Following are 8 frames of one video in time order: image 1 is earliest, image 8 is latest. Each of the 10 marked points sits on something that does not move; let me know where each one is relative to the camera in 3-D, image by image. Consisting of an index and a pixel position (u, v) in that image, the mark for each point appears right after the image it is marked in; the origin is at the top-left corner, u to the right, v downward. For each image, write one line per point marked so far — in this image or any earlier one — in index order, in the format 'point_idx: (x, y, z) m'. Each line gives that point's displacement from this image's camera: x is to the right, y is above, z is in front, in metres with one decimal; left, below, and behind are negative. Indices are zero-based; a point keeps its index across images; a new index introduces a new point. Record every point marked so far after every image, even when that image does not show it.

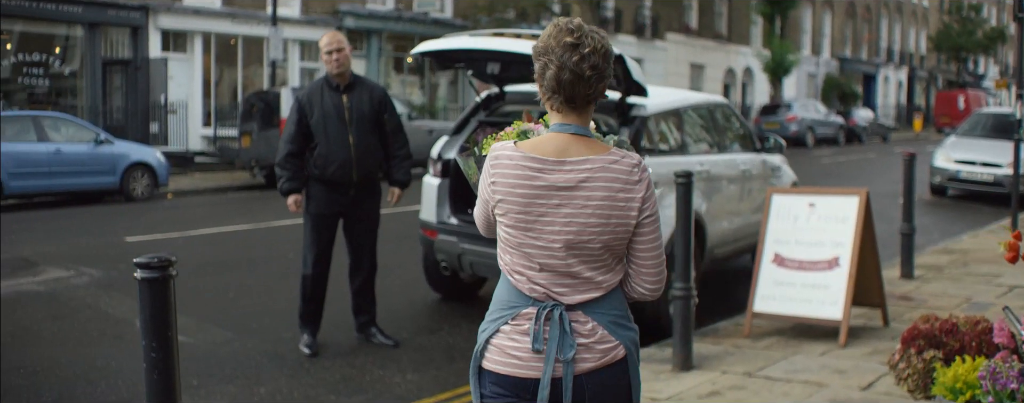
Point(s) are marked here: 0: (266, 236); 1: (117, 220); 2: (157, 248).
0: (-2.1, -0.3, +10.0) m
1: (-4.0, -0.2, +11.7) m
2: (-2.8, -0.4, +9.0) m
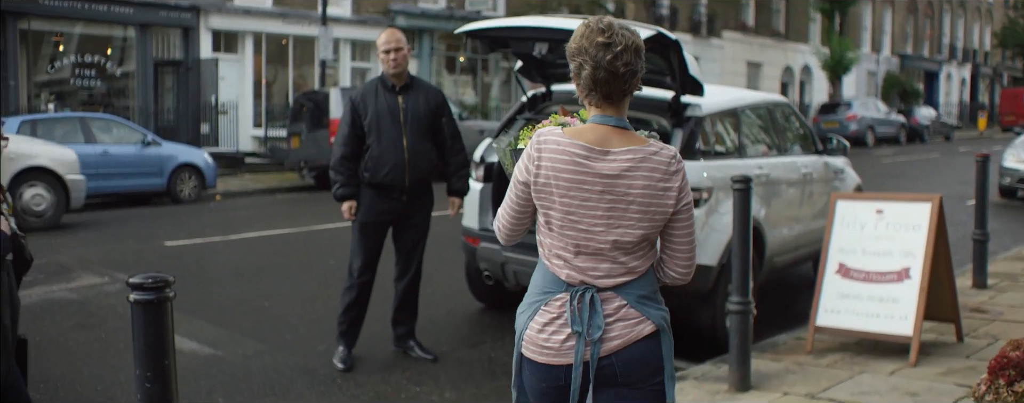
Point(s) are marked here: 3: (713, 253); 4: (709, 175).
0: (-1.7, -0.3, +9.7) m
1: (-3.5, -0.2, +11.5) m
2: (-2.4, -0.4, +8.8) m
3: (+1.0, -0.3, +5.8) m
4: (+1.0, +0.1, +5.9) m
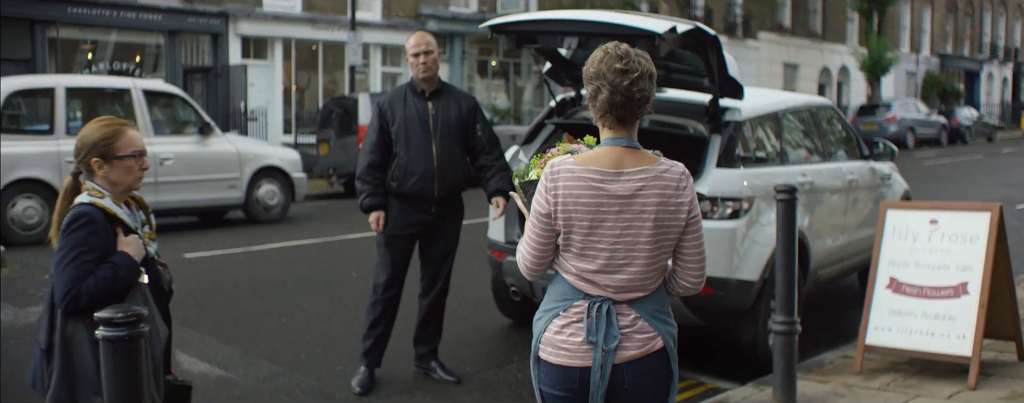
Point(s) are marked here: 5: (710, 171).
0: (-1.4, -0.4, +9.4) m
1: (-3.2, -0.3, +11.3) m
2: (-2.2, -0.5, +8.5) m
3: (+1.1, -0.3, +5.5) m
4: (+1.1, +0.1, +5.6) m
5: (+0.9, +0.1, +5.5) m
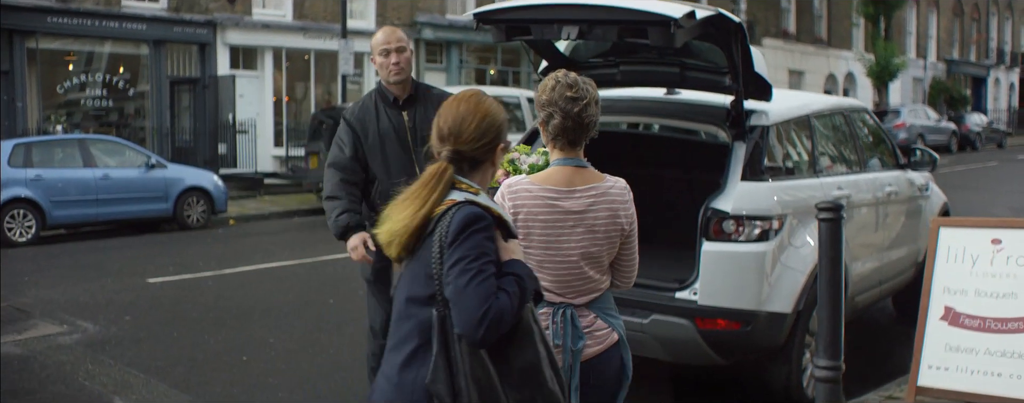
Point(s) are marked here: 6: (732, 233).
0: (-1.5, -0.5, +8.6) m
1: (-3.2, -0.5, +10.5) m
2: (-2.2, -0.6, +7.7) m
3: (+1.1, -0.4, +4.6) m
4: (+1.1, 0.0, +4.7) m
5: (+0.9, +0.1, +4.7) m
6: (+0.9, -0.1, +4.6) m
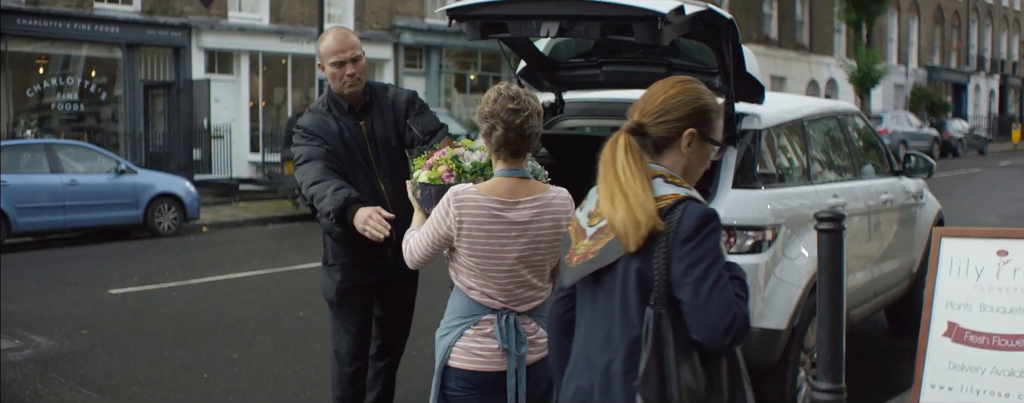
0: (-1.6, -0.6, +8.3) m
1: (-3.4, -0.5, +10.1) m
2: (-2.3, -0.7, +7.4) m
3: (+1.0, -0.4, +4.4) m
4: (+1.0, 0.0, +4.5) m
5: (+0.8, 0.0, +4.4) m
6: (+0.8, -0.2, +4.3) m
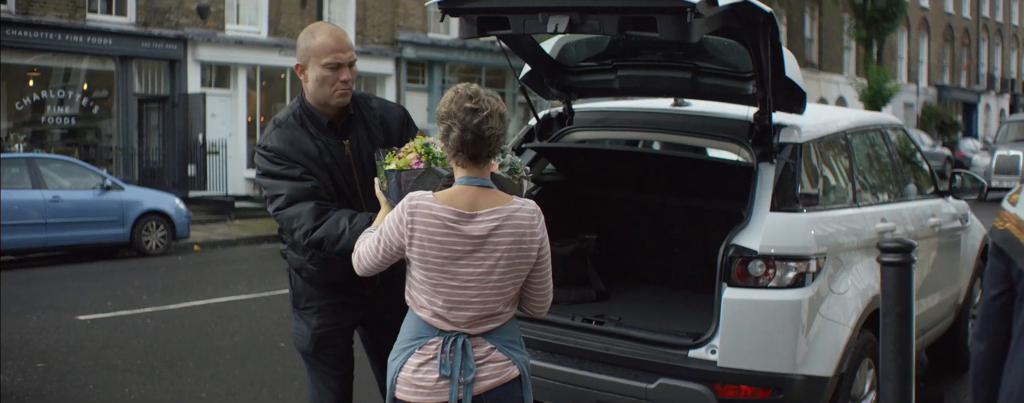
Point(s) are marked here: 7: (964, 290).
0: (-1.6, -0.7, +7.7) m
1: (-3.4, -0.7, +9.5) m
2: (-2.3, -0.8, +6.8) m
3: (+1.0, -0.5, +3.7) m
4: (+1.0, -0.1, +3.8) m
5: (+0.8, 0.0, +3.8) m
6: (+0.8, -0.2, +3.7) m
7: (+2.3, -0.4, +5.9) m
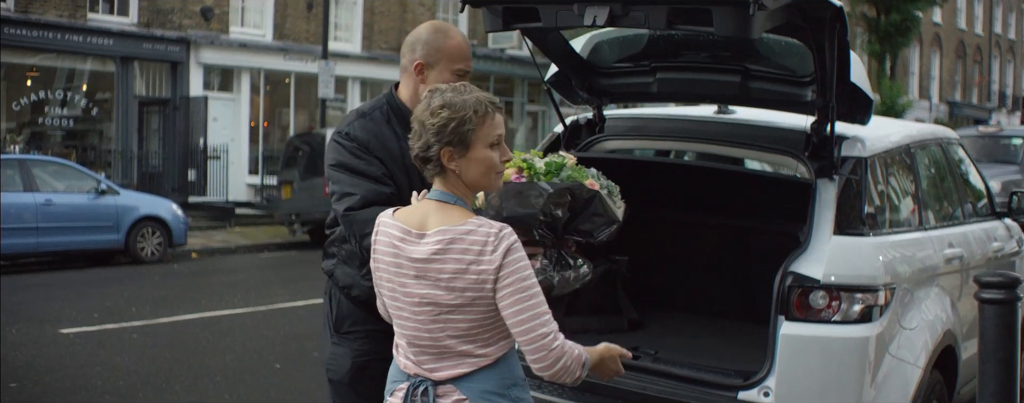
0: (-1.5, -0.8, +7.2) m
1: (-3.3, -0.7, +9.0) m
2: (-2.3, -0.8, +6.3) m
3: (+1.1, -0.6, +3.3) m
4: (+1.1, -0.2, +3.4) m
5: (+0.9, -0.1, +3.3) m
6: (+0.9, -0.3, +3.2) m
7: (+2.4, -0.5, +5.4) m
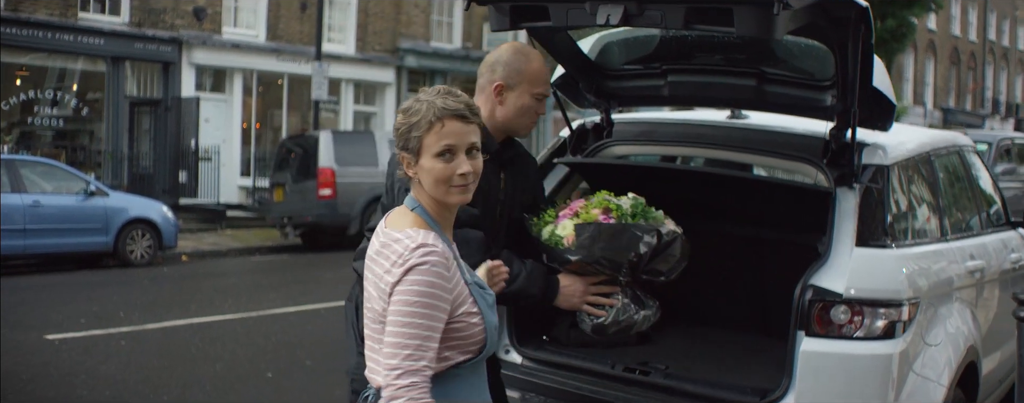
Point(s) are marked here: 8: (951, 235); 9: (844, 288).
0: (-1.6, -0.8, +7.0) m
1: (-3.3, -0.7, +8.8) m
2: (-2.3, -0.8, +6.1) m
3: (+1.1, -0.6, +3.1) m
4: (+1.1, -0.2, +3.2) m
5: (+0.9, -0.1, +3.1) m
6: (+0.9, -0.3, +3.1) m
7: (+2.4, -0.6, +5.3) m
8: (+1.5, -0.1, +3.9) m
9: (+0.9, -0.2, +3.1) m
